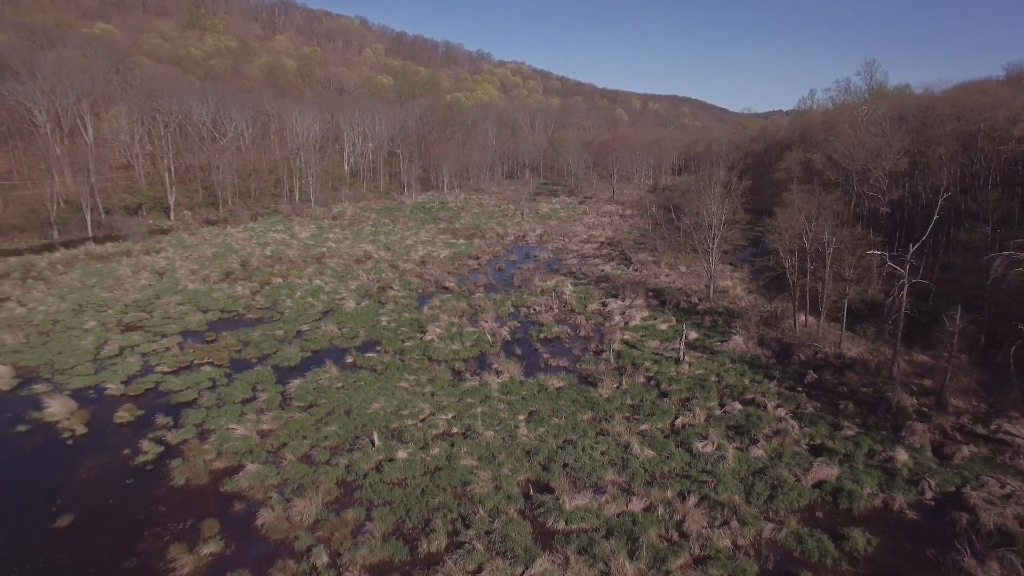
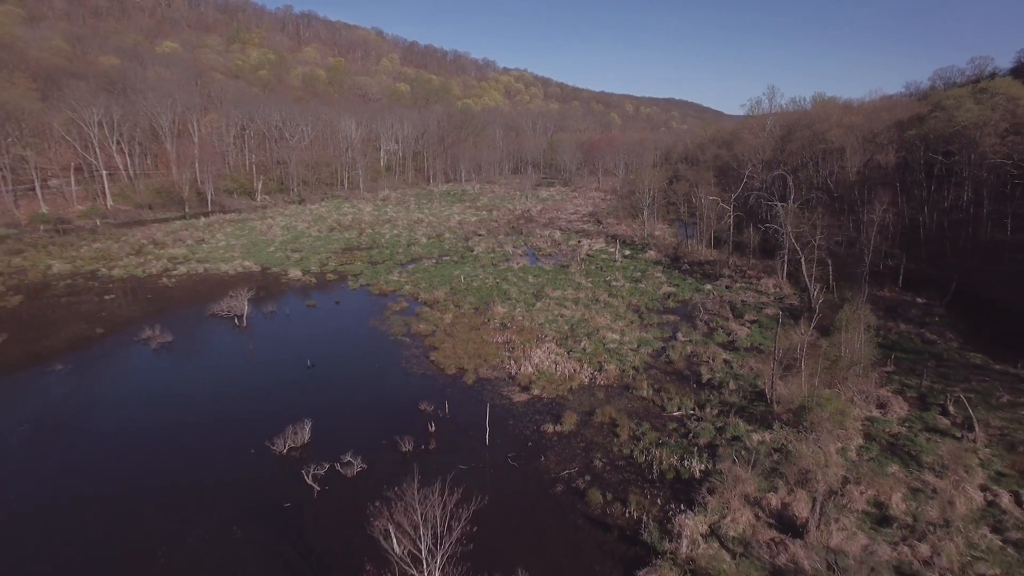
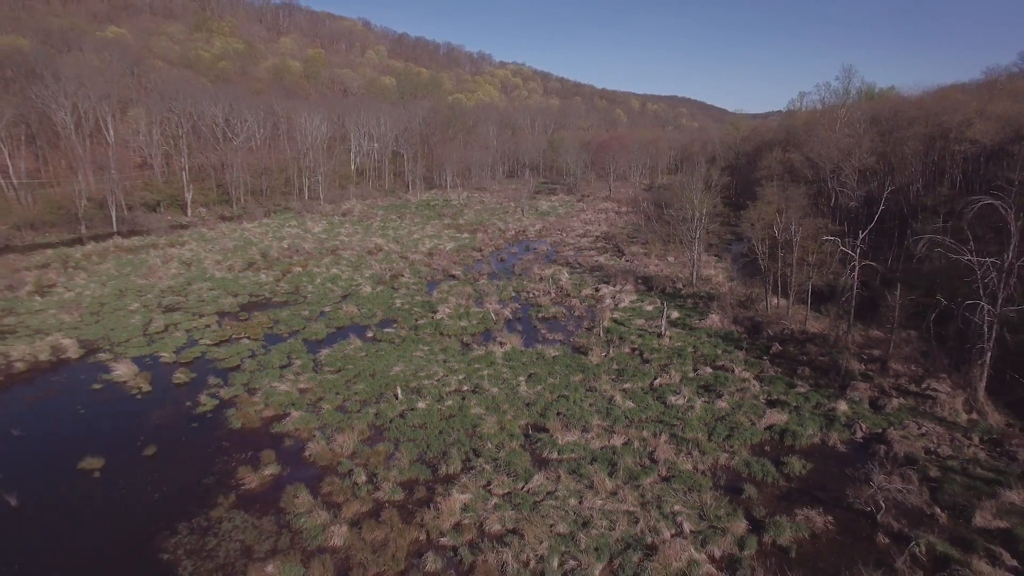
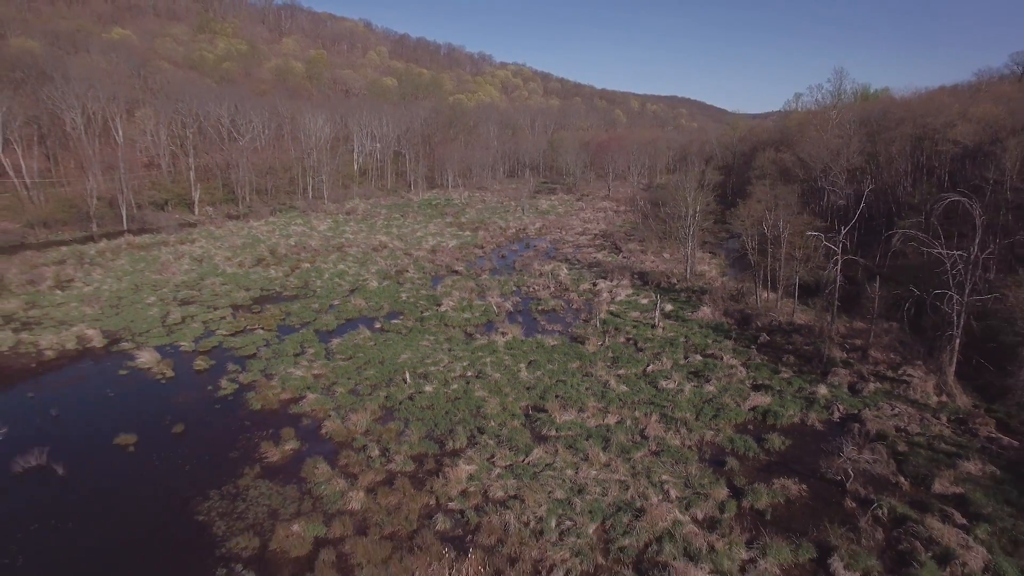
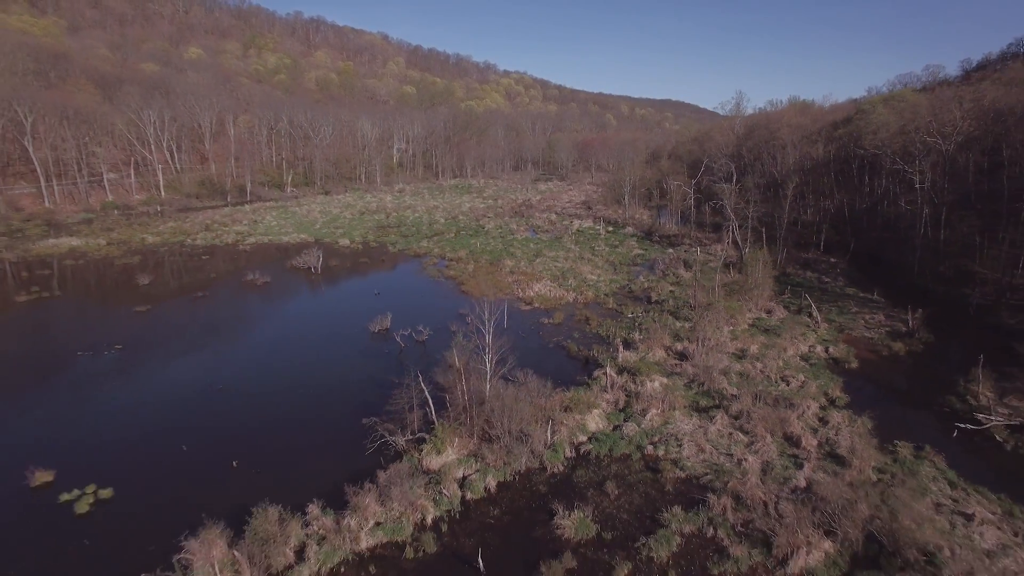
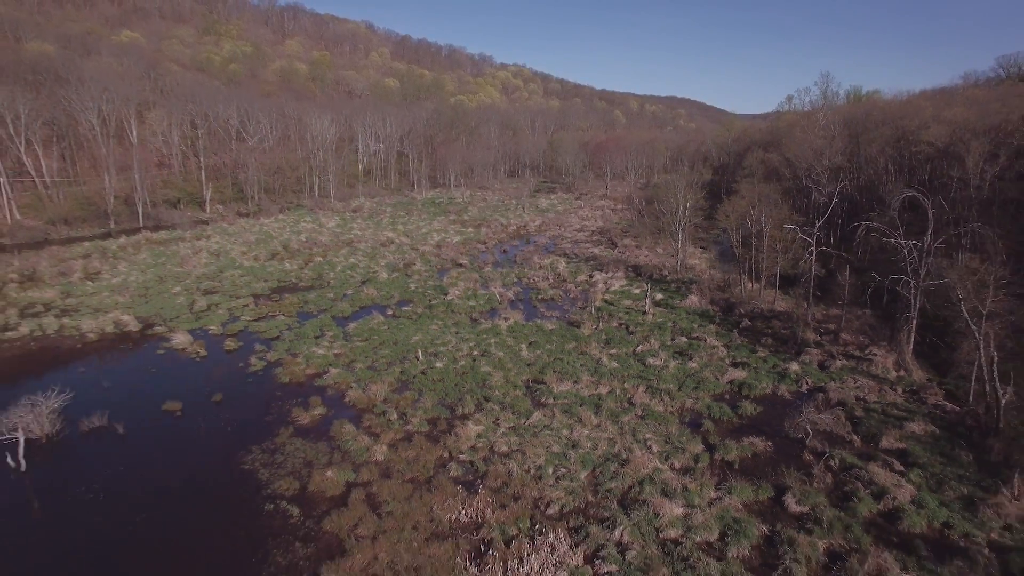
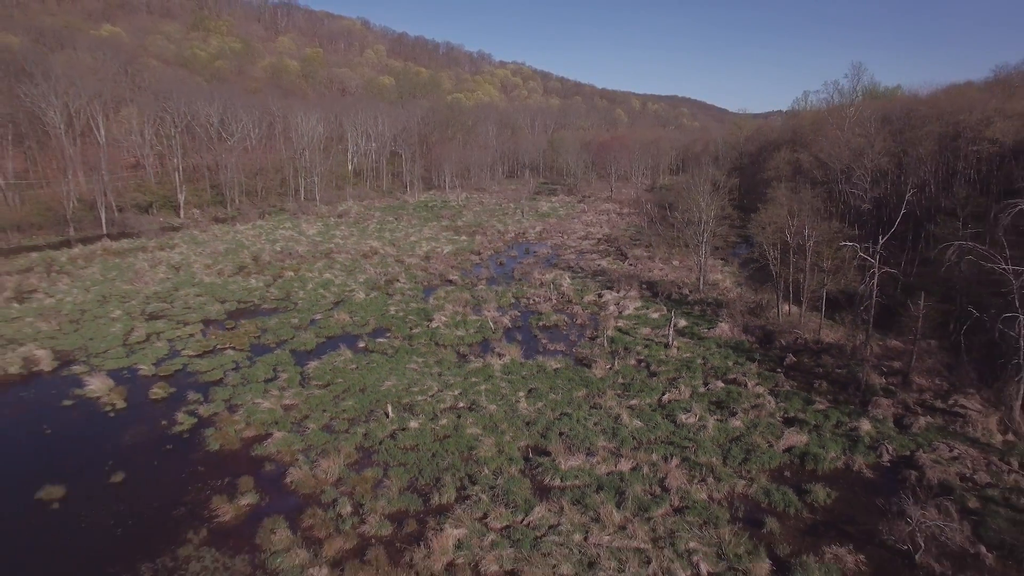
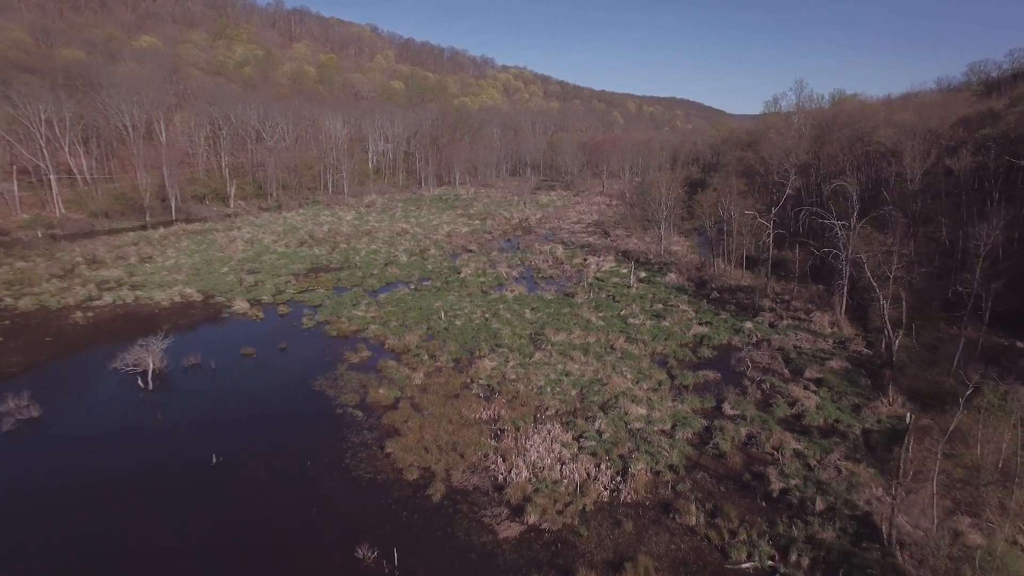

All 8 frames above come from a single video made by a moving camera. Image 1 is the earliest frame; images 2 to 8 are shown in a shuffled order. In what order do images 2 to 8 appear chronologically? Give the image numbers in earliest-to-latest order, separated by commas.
7, 3, 4, 6, 8, 2, 5
